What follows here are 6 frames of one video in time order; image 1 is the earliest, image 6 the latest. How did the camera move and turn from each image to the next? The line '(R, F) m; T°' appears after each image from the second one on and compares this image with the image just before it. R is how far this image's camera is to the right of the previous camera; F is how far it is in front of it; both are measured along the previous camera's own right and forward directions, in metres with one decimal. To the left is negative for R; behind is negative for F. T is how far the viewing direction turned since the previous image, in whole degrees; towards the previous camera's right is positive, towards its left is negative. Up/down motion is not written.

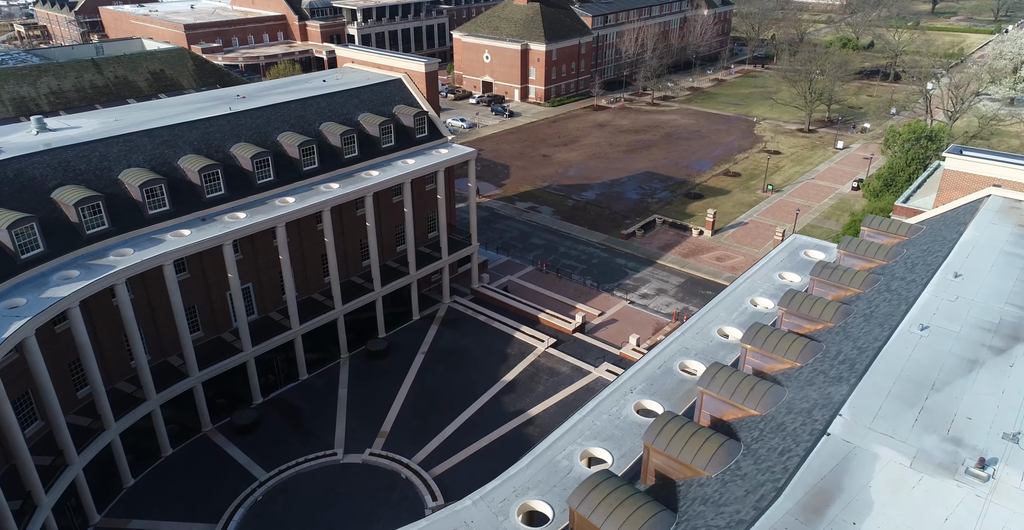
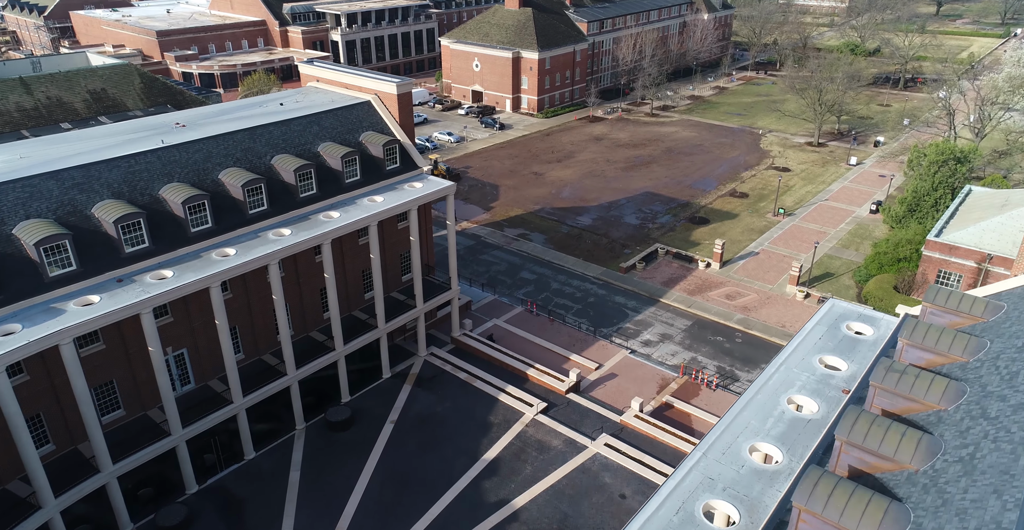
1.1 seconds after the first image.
(+0.6, +4.9) m; 0°
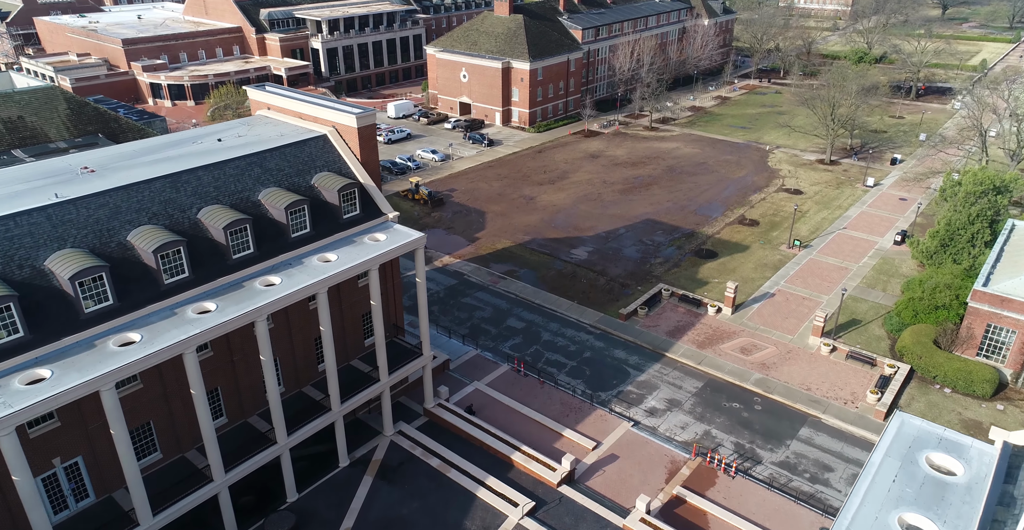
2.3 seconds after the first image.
(+0.6, +5.4) m; 0°
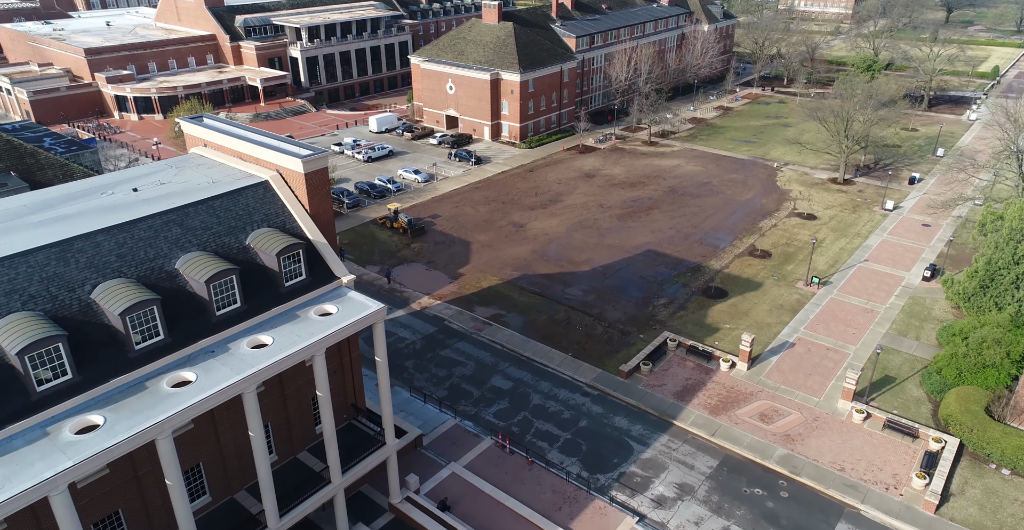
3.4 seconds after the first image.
(+0.5, +5.1) m; 0°
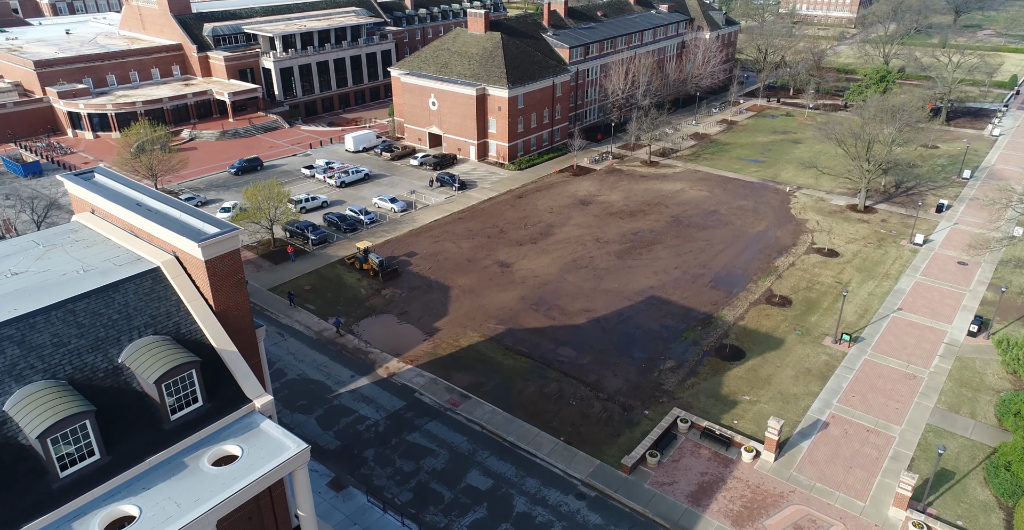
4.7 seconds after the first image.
(+0.7, +6.1) m; 0°
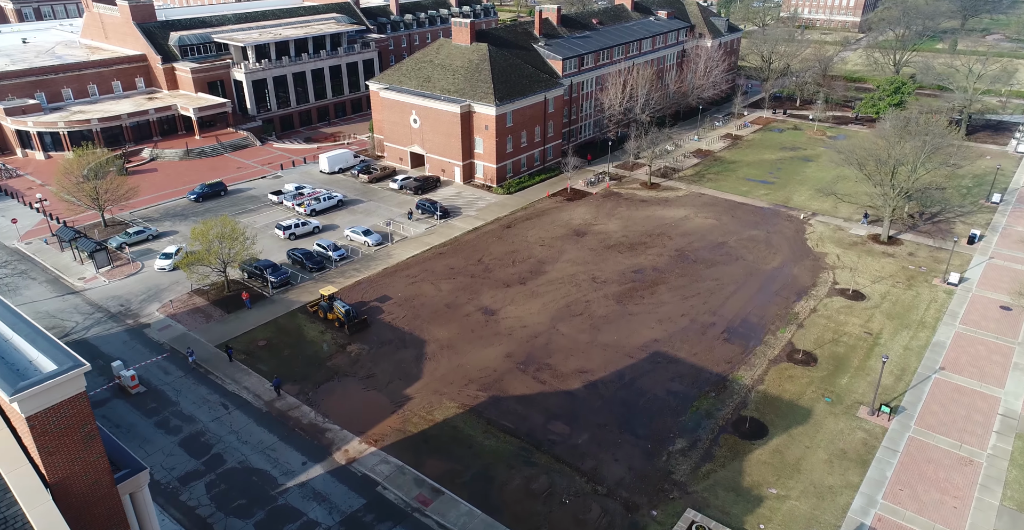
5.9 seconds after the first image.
(+0.6, +5.7) m; 0°
